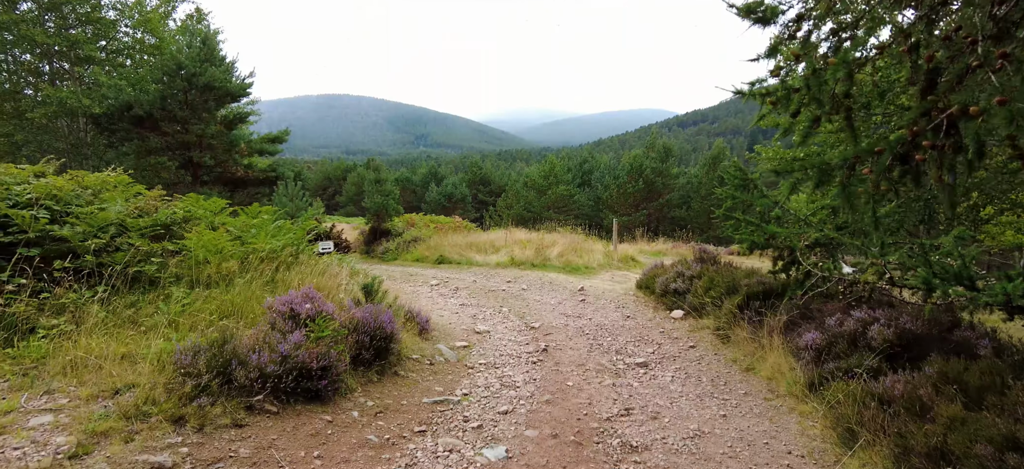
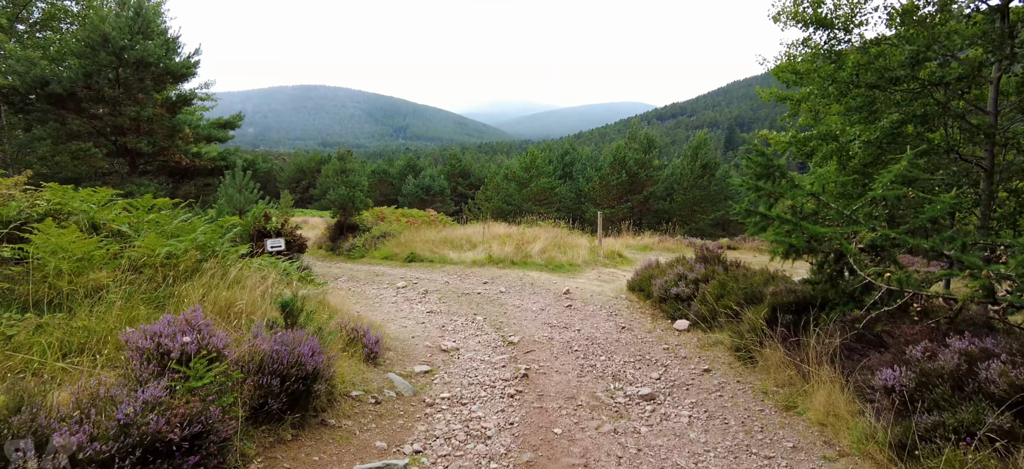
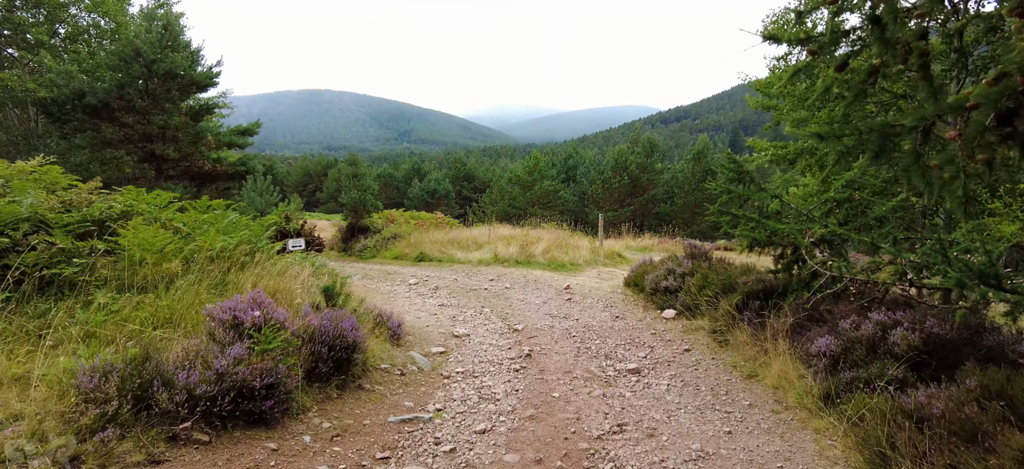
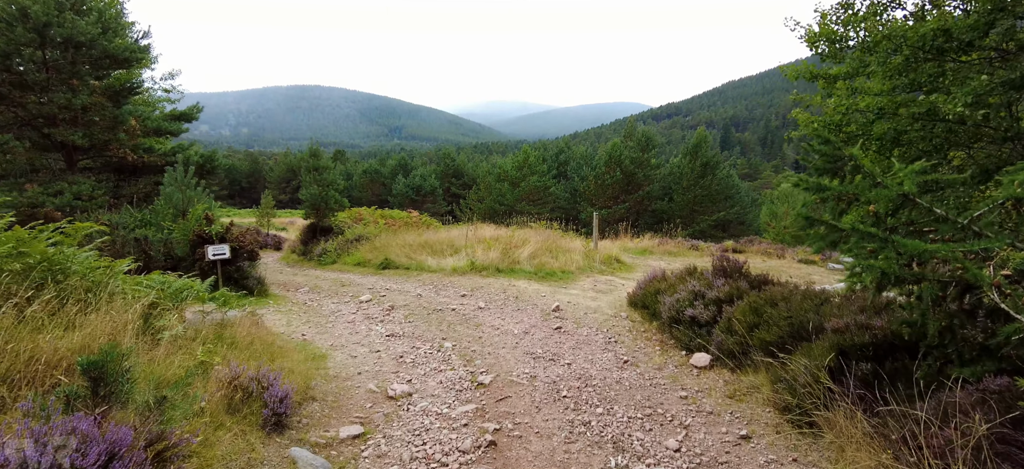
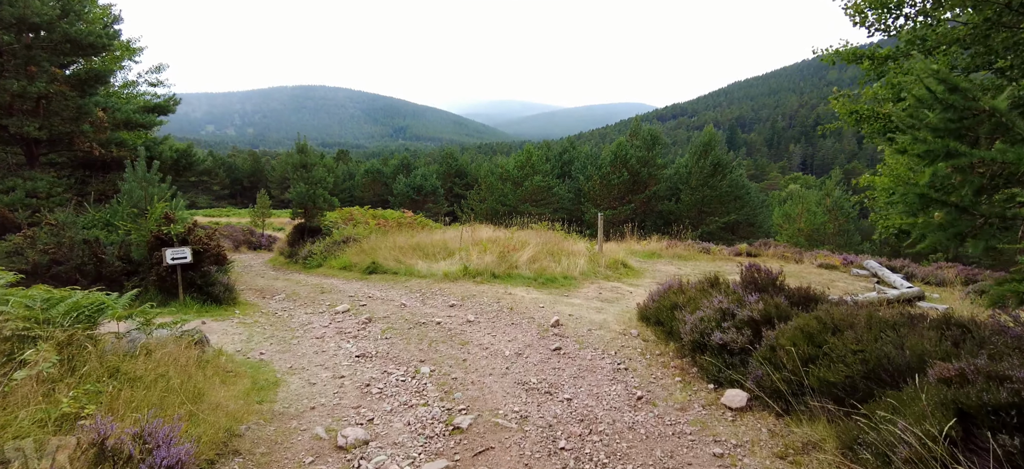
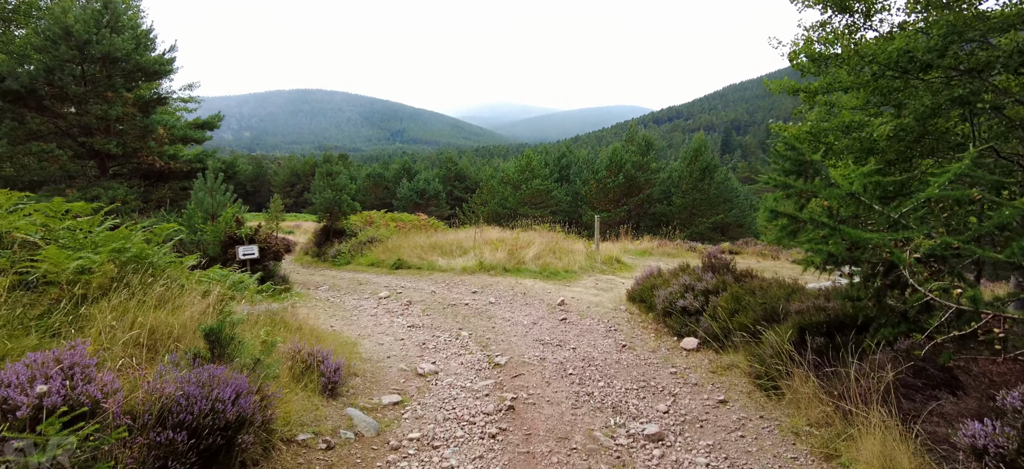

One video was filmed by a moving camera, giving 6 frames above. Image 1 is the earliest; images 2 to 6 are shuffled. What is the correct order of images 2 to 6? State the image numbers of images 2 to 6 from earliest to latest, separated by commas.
3, 2, 6, 4, 5
